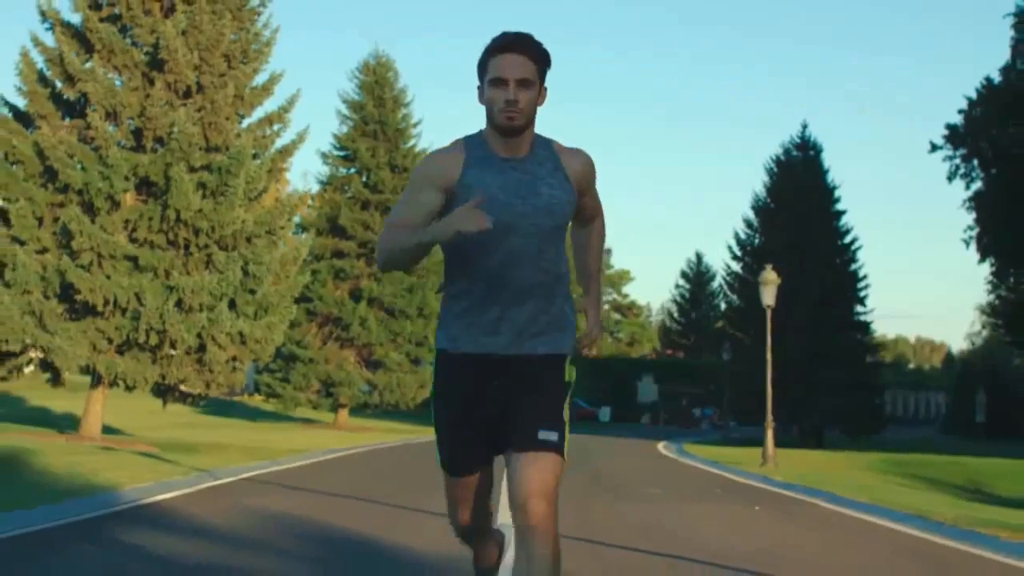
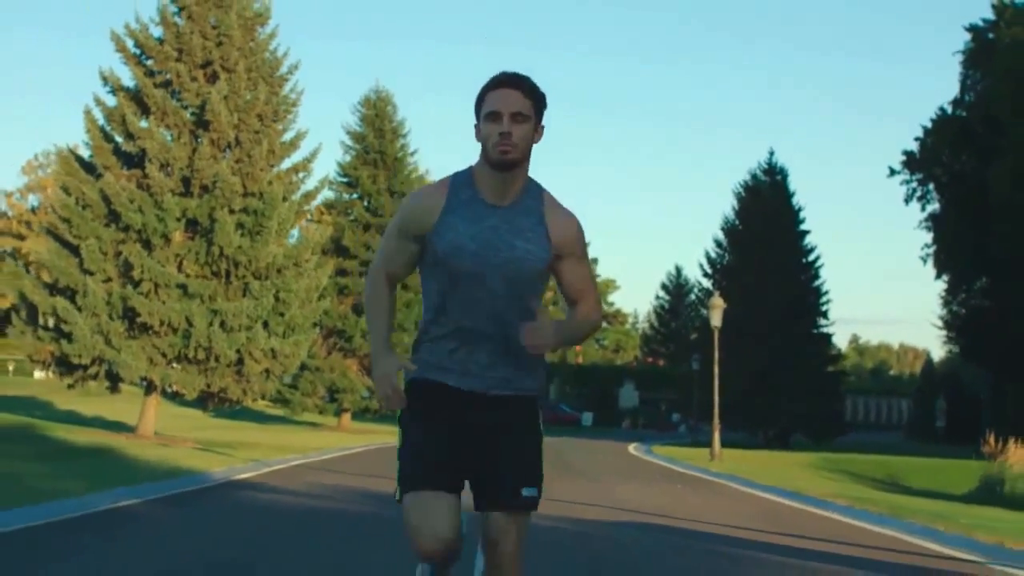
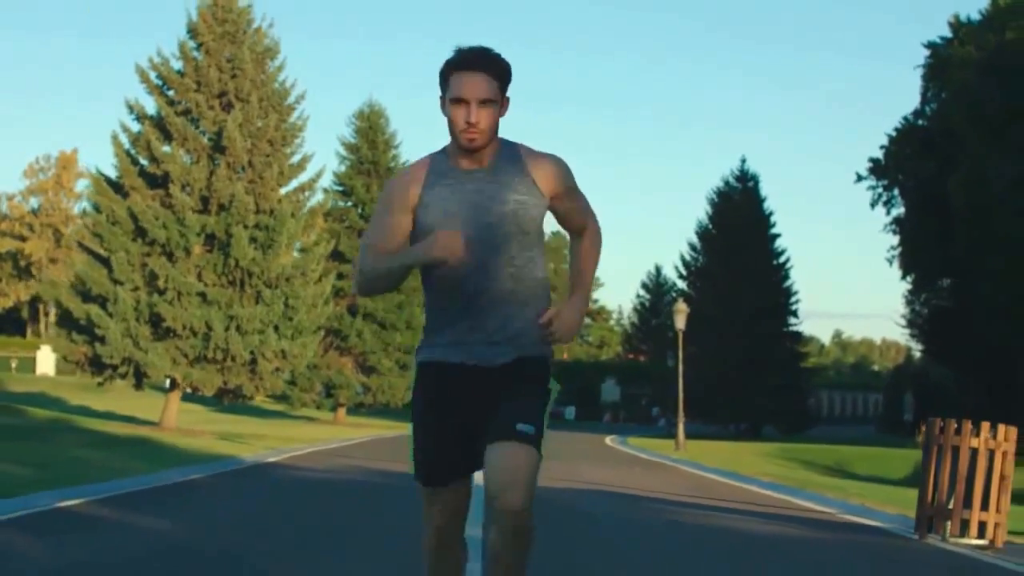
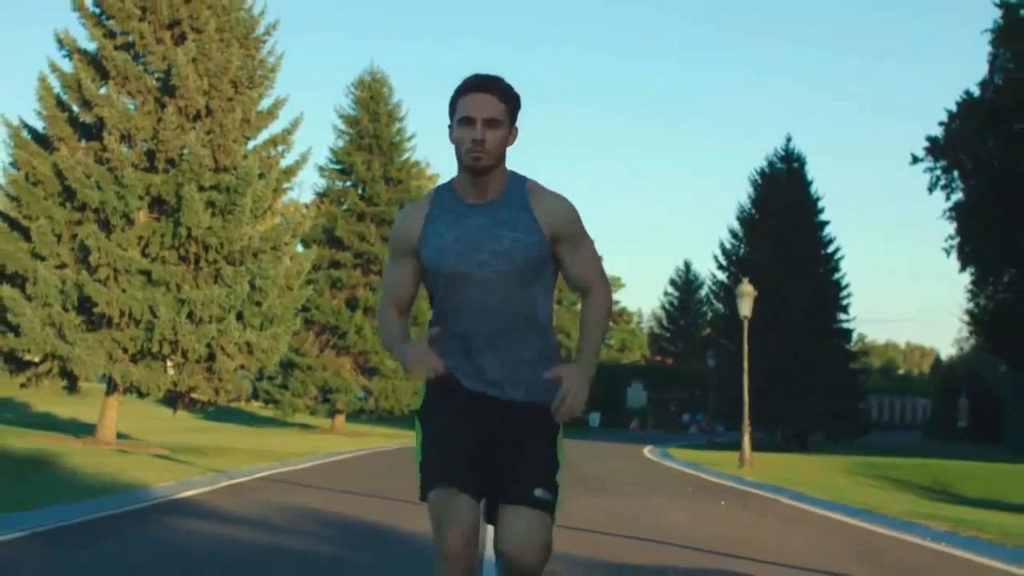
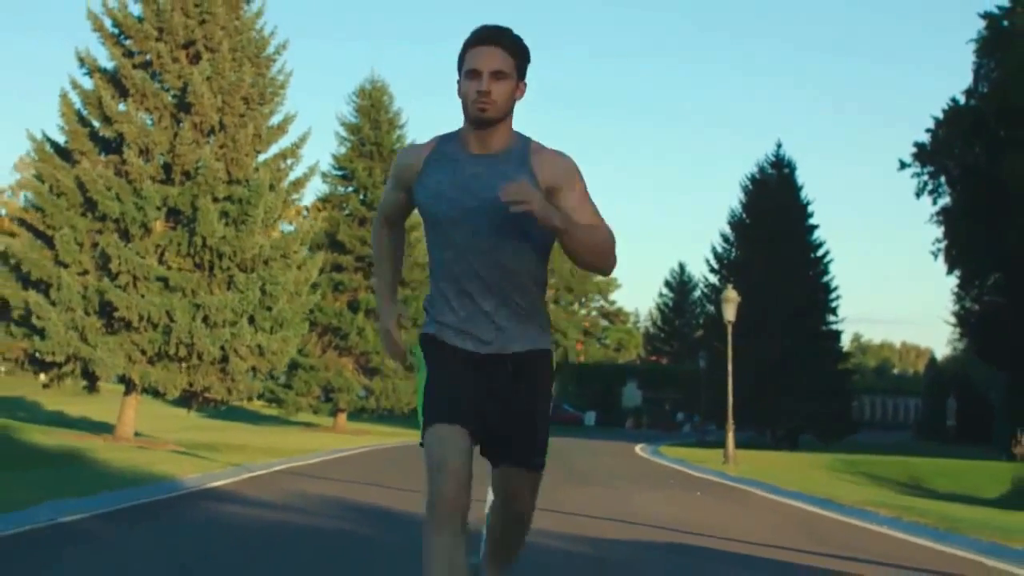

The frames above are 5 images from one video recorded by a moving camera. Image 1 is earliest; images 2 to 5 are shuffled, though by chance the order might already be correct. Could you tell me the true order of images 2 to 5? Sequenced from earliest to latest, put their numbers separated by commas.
4, 5, 2, 3
